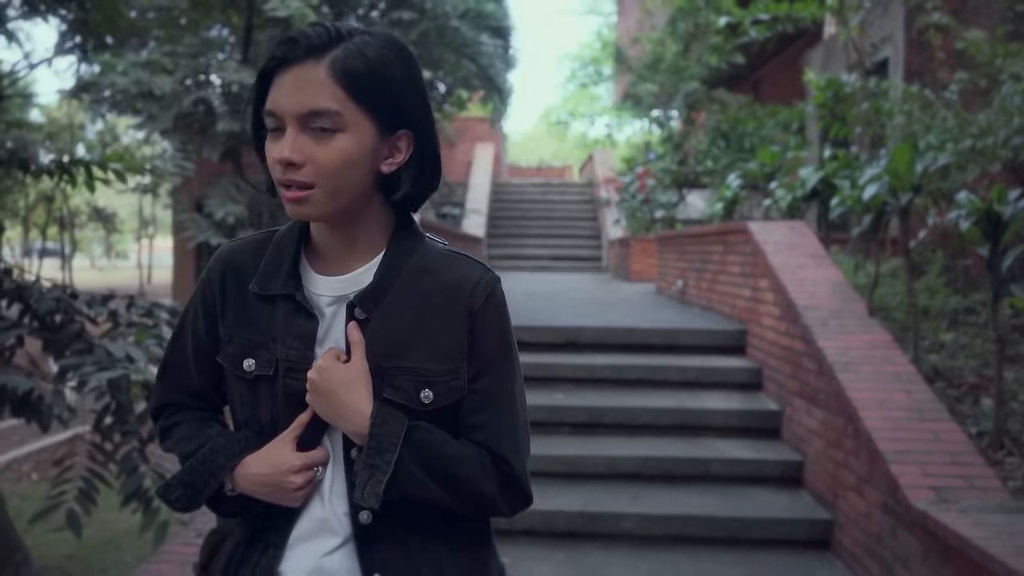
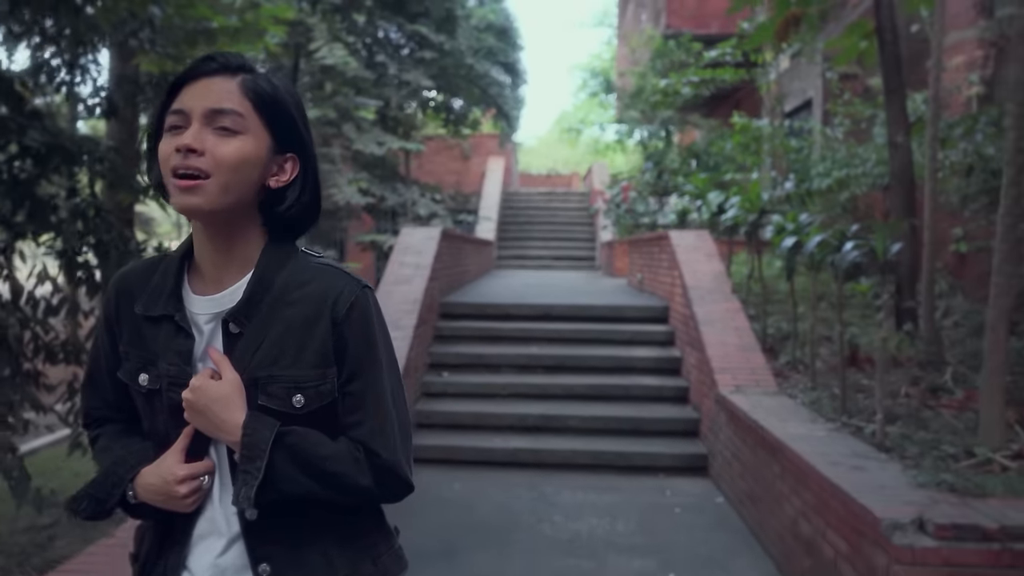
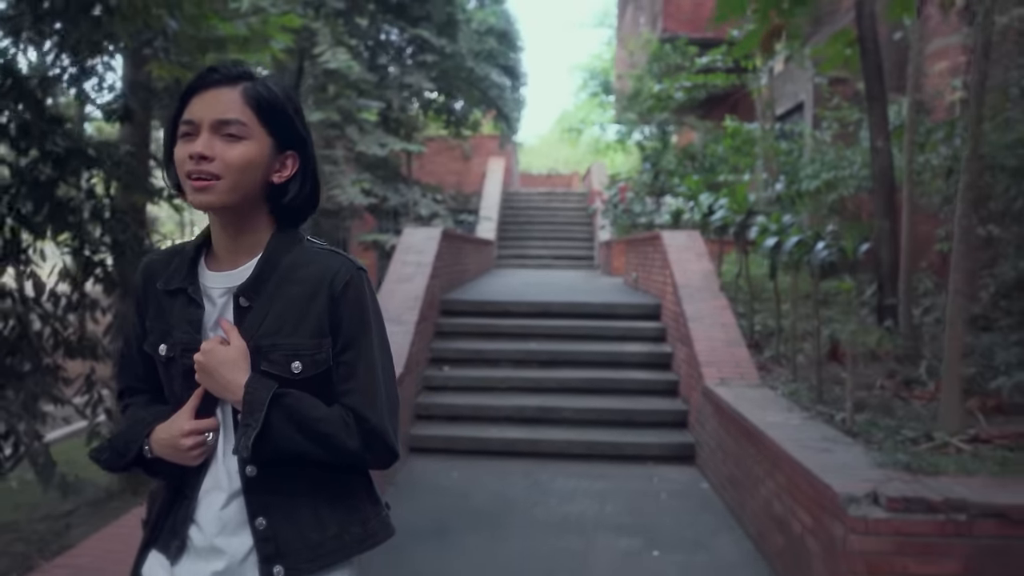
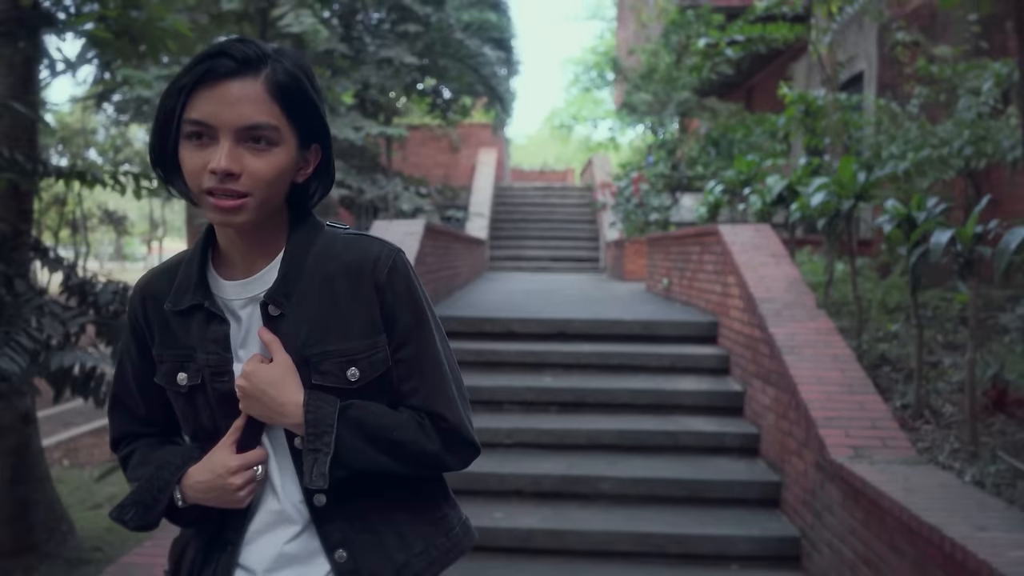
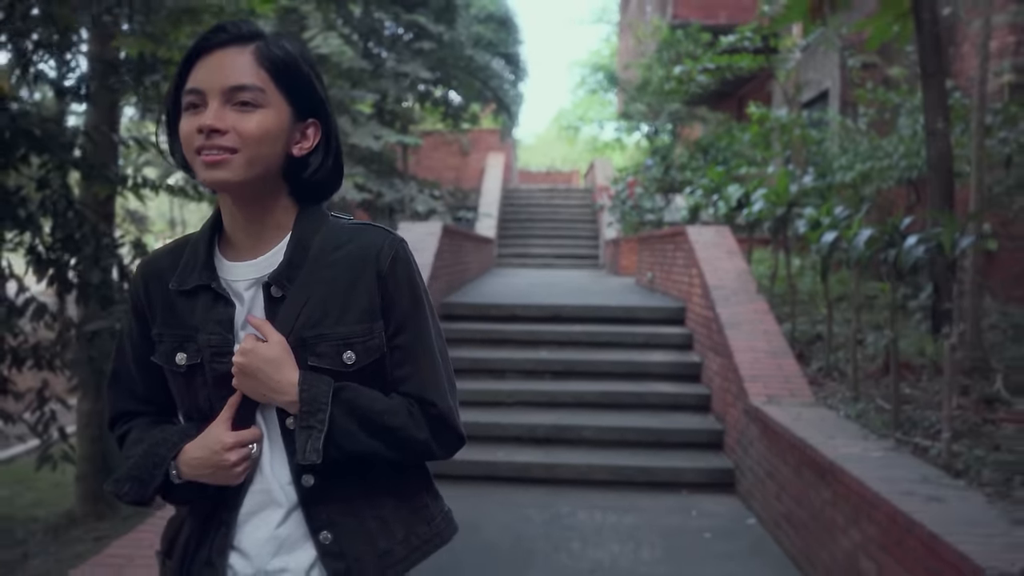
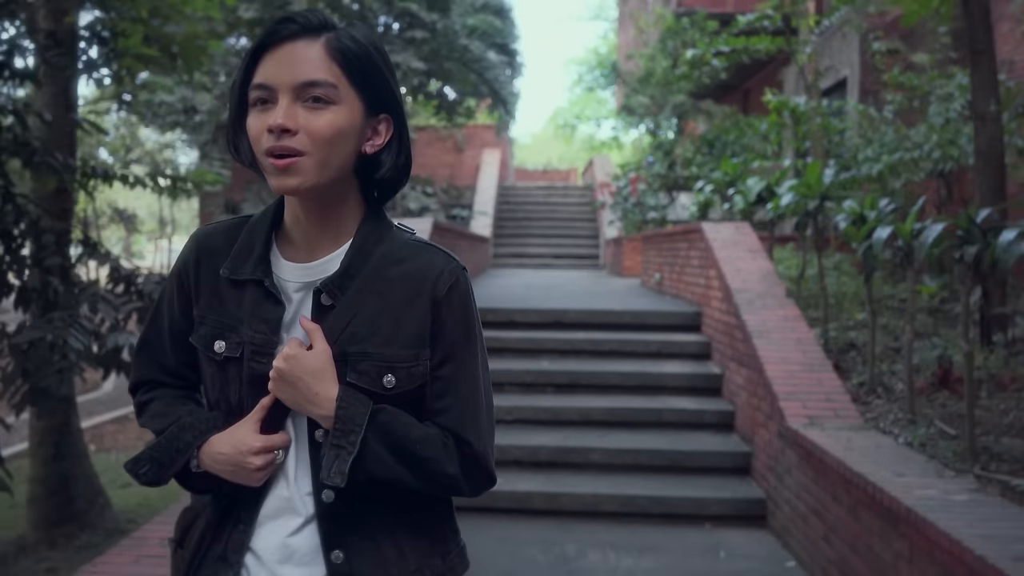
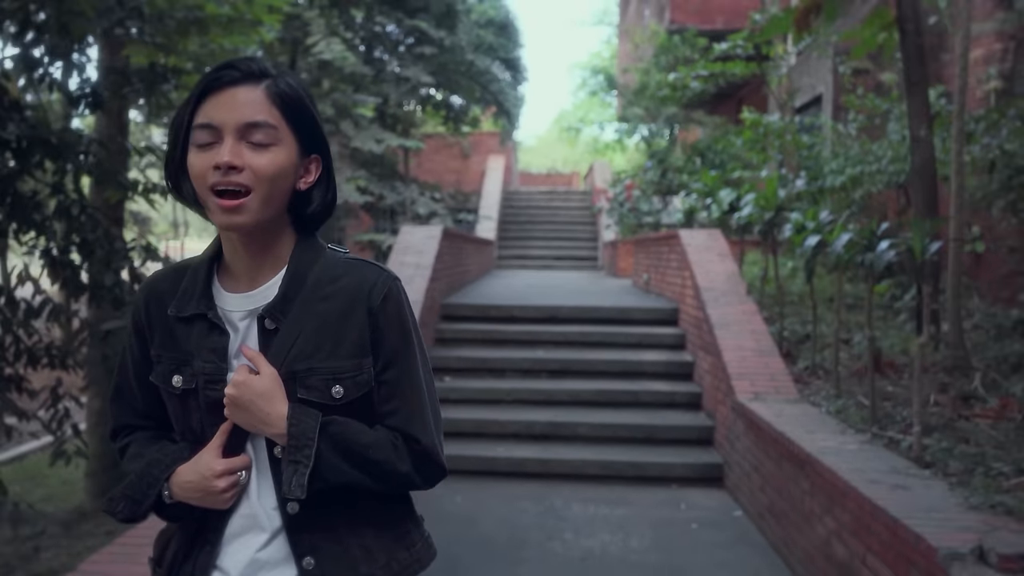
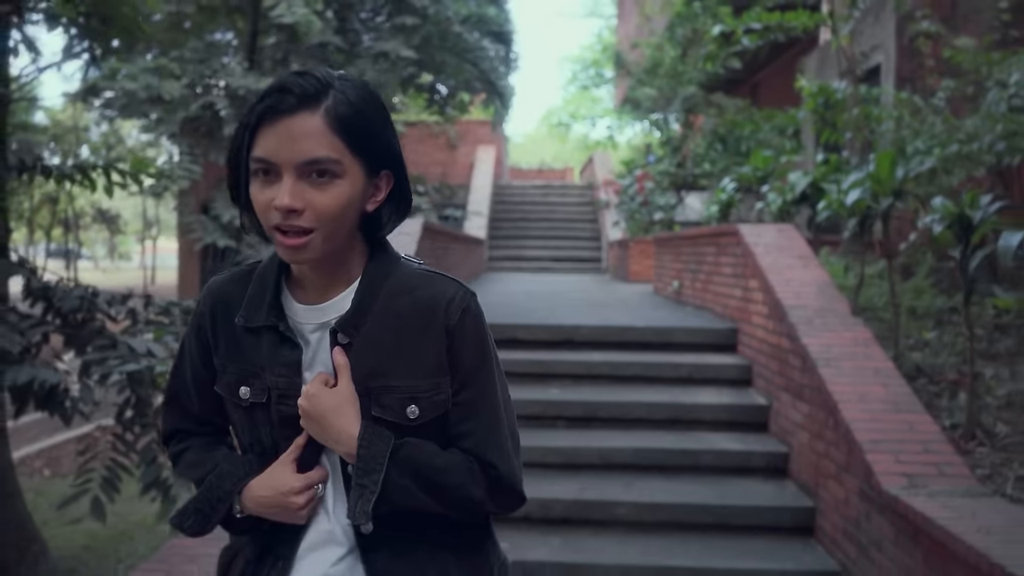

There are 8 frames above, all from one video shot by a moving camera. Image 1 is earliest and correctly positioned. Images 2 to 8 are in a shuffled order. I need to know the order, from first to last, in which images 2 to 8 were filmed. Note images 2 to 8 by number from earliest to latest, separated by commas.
8, 4, 6, 5, 7, 2, 3
